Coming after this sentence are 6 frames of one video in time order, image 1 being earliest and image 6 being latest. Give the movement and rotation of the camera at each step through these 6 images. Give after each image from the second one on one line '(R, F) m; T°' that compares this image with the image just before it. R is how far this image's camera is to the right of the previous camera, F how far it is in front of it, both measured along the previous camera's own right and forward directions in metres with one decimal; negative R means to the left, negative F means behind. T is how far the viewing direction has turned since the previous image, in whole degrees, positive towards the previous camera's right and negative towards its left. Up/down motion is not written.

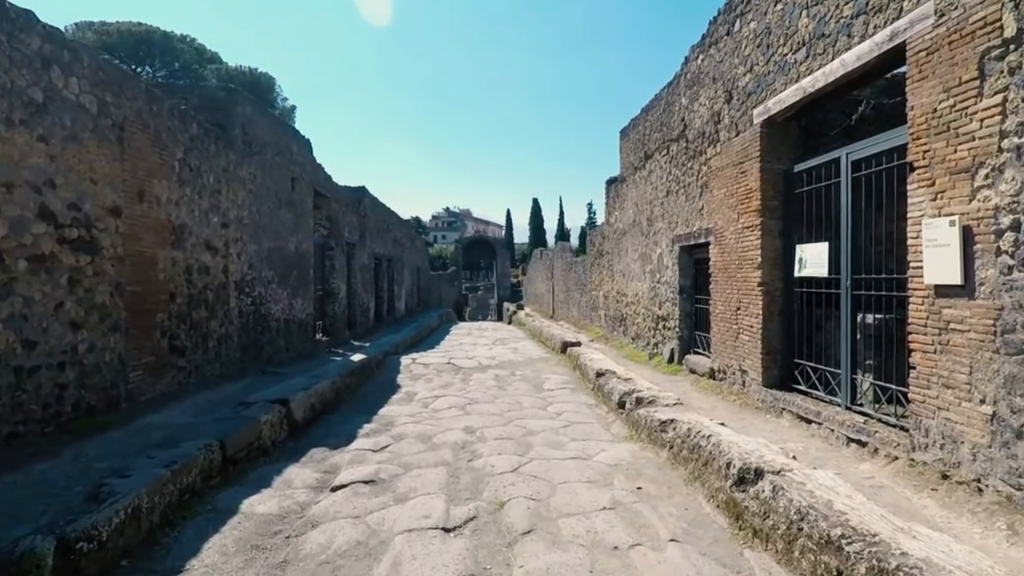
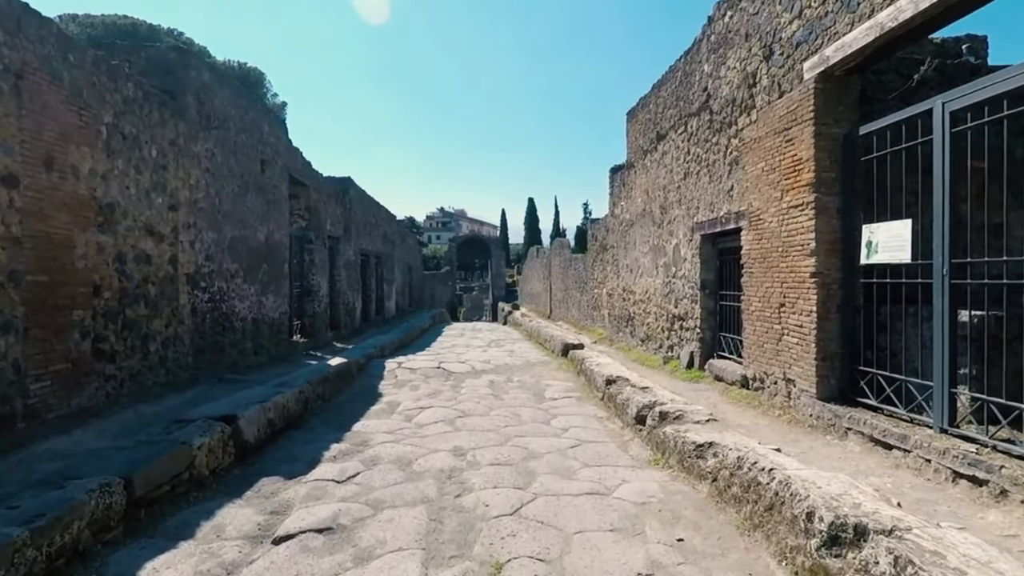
(0.0, +1.0) m; 0°
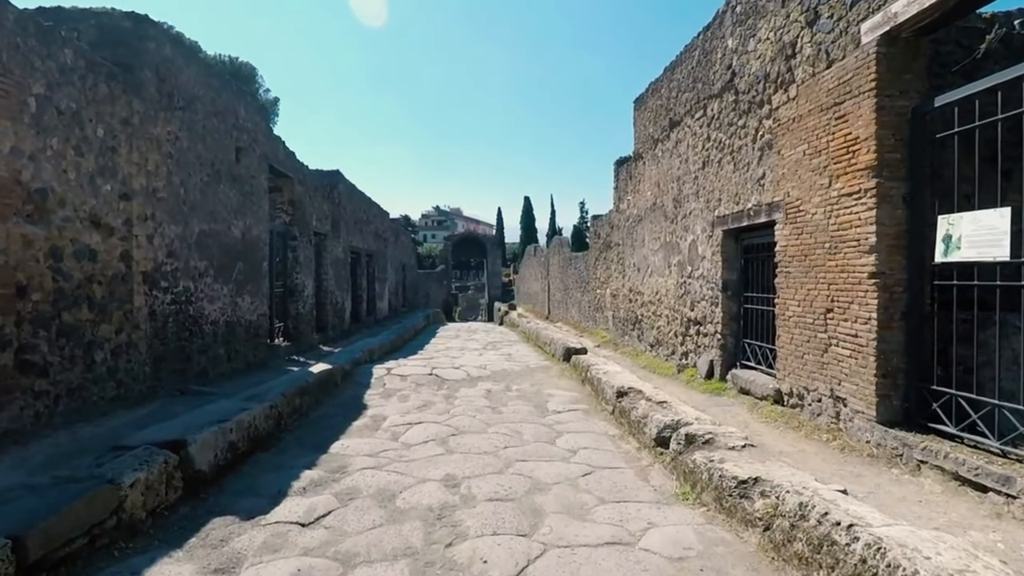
(0.0, +0.7) m; 0°
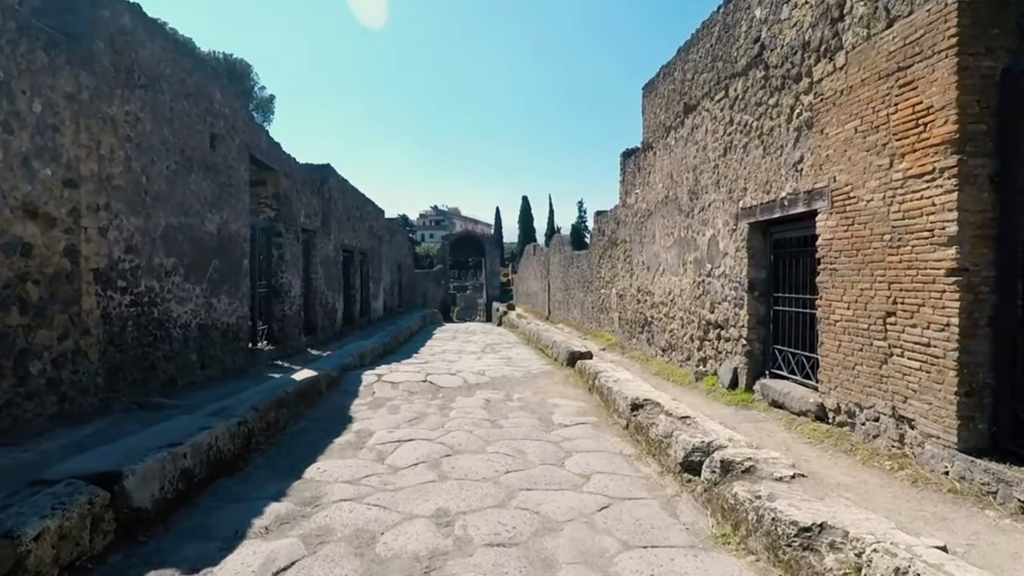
(0.0, +0.6) m; 0°
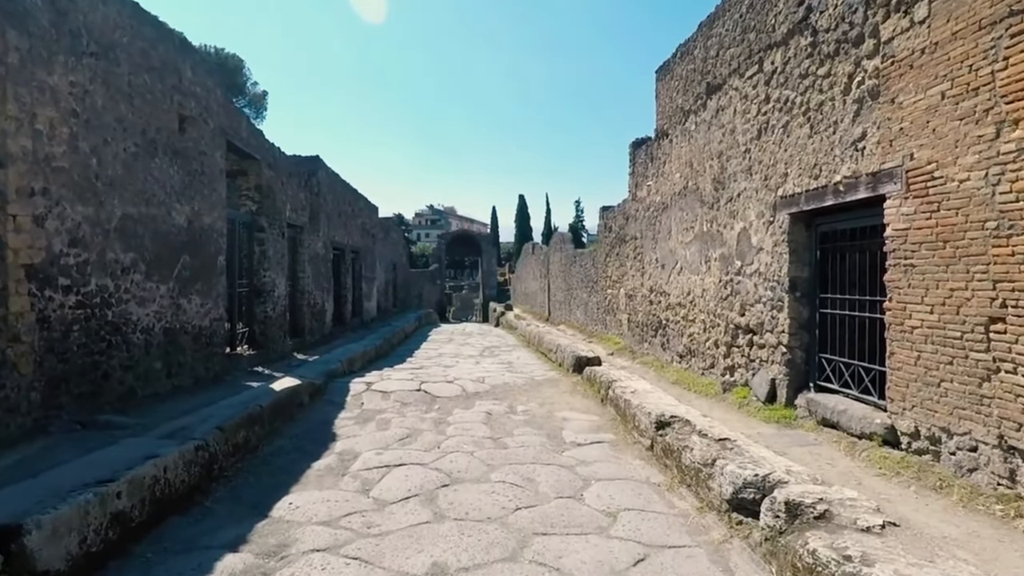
(-0.1, +0.7) m; 0°
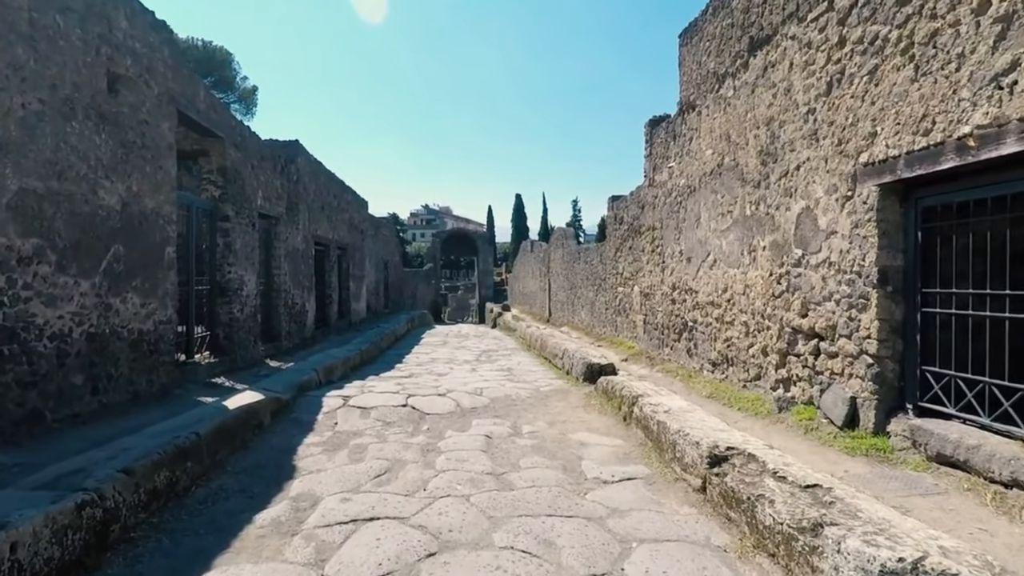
(-0.1, +1.1) m; 0°
